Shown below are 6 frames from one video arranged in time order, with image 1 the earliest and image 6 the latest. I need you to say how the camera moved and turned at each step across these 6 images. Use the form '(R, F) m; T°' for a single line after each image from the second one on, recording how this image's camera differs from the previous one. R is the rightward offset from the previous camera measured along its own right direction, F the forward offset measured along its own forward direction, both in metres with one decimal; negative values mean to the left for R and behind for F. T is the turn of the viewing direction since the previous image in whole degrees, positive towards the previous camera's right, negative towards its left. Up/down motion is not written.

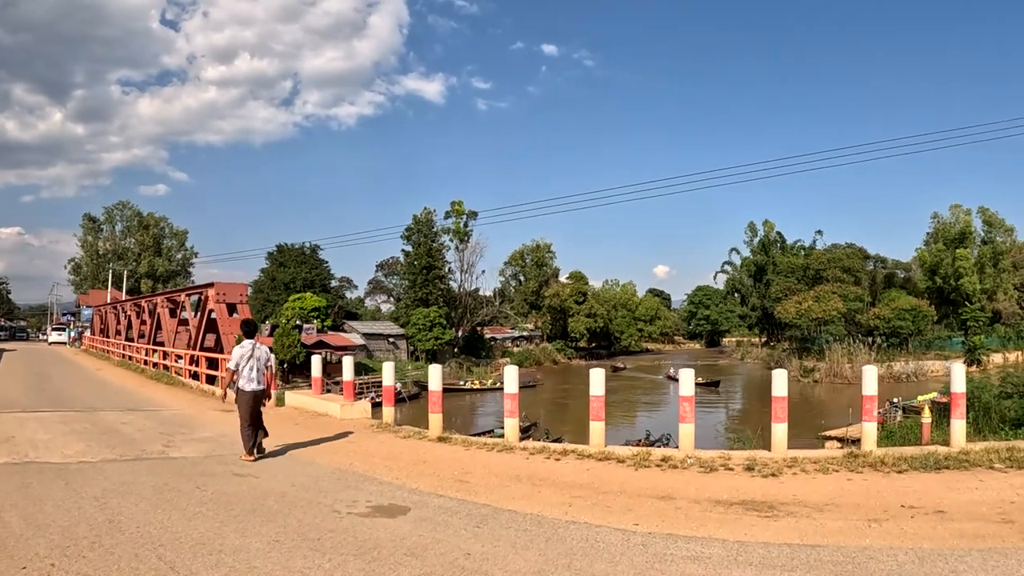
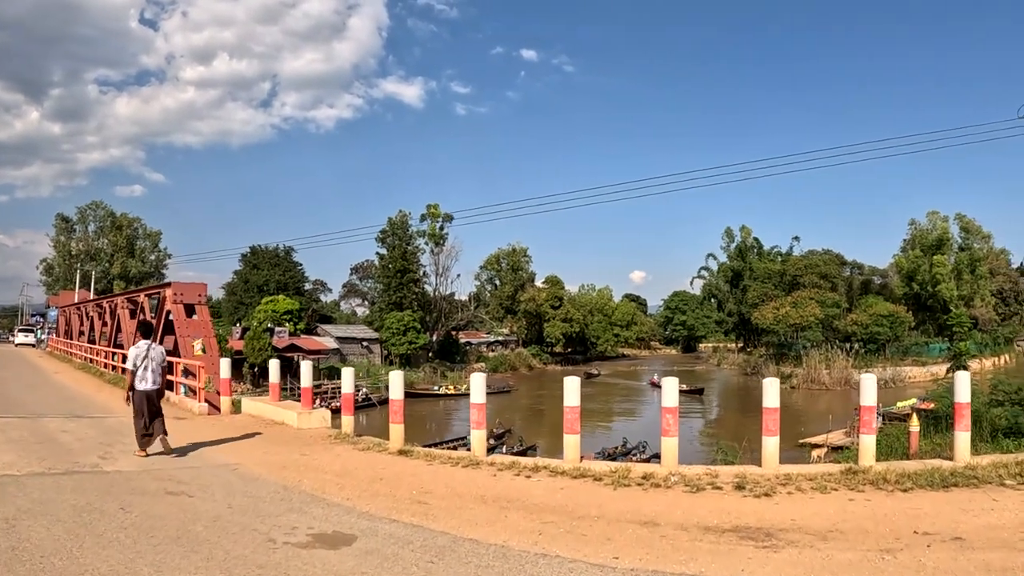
(+0.1, +0.7) m; +2°
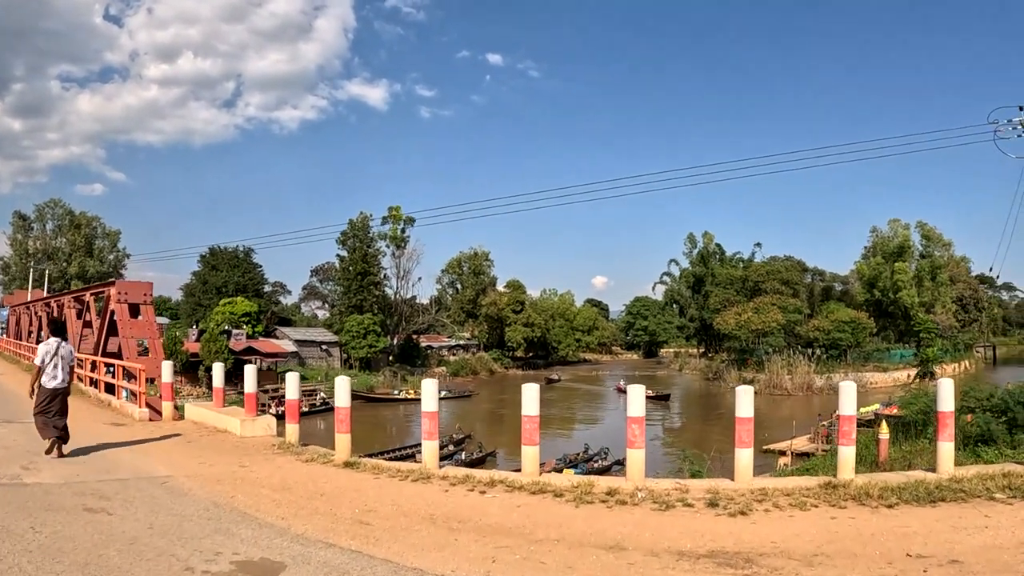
(+0.1, +0.6) m; +3°
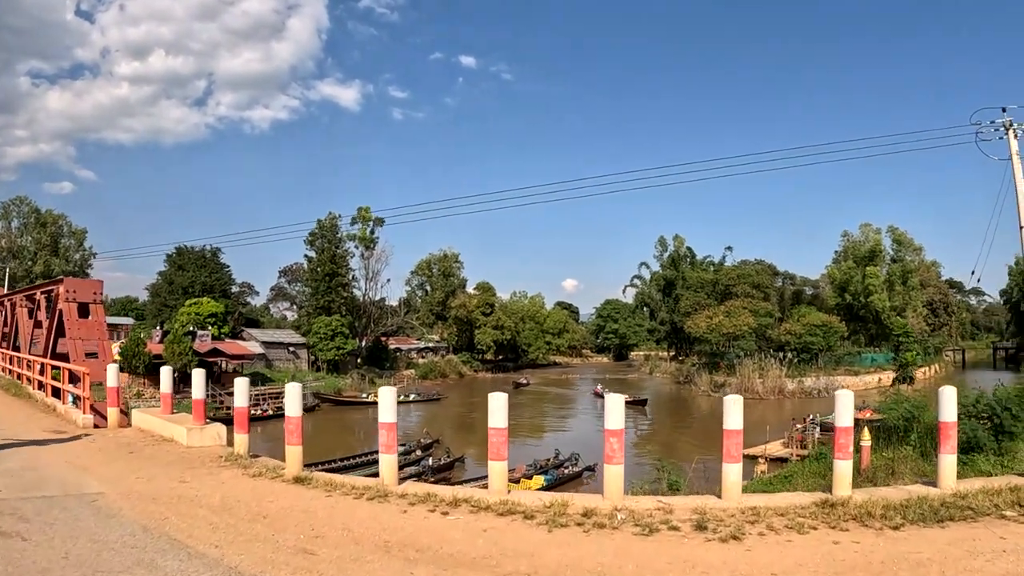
(0.0, +0.6) m; +2°
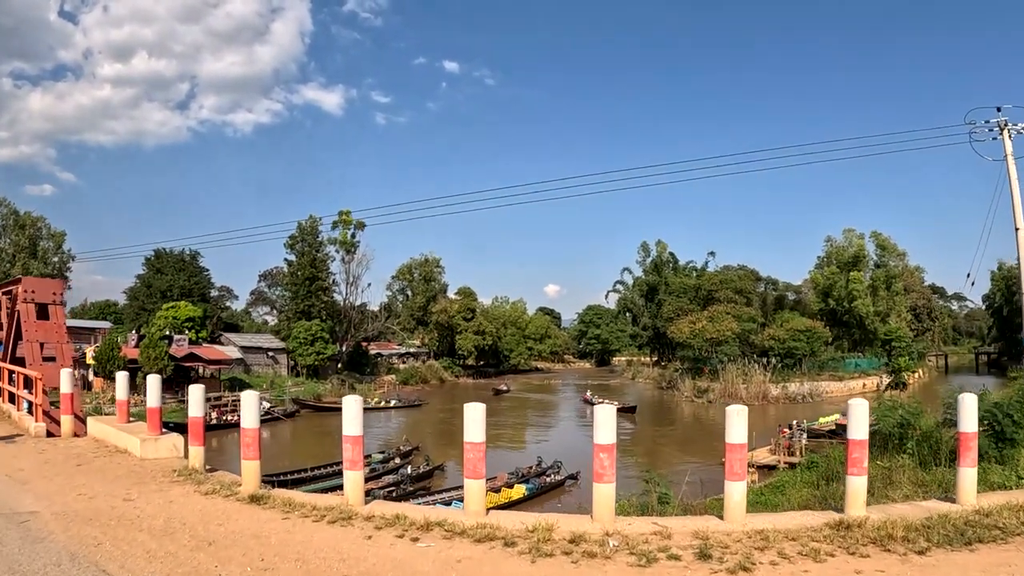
(0.0, +0.6) m; +1°
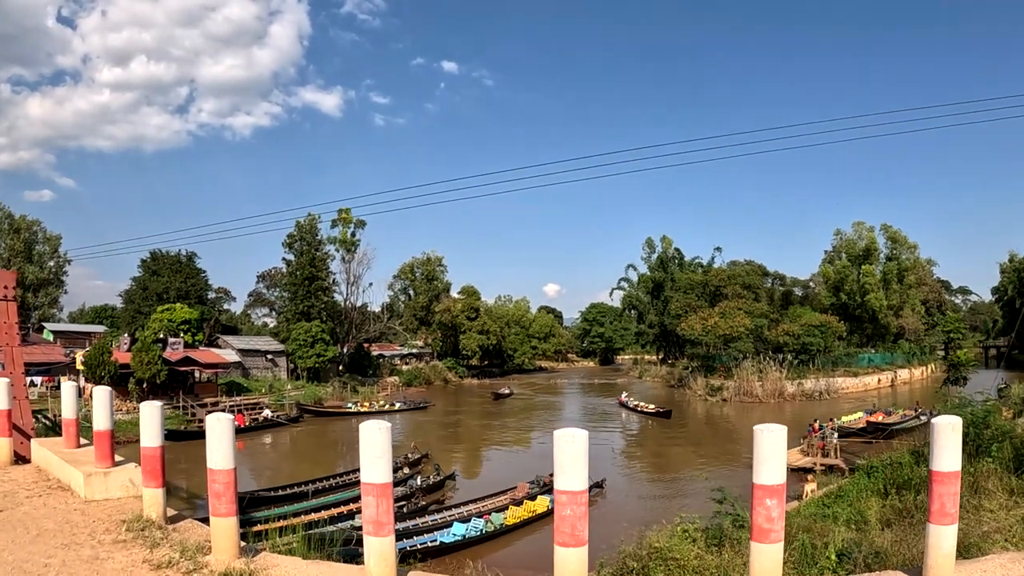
(-0.5, +1.7) m; 0°
